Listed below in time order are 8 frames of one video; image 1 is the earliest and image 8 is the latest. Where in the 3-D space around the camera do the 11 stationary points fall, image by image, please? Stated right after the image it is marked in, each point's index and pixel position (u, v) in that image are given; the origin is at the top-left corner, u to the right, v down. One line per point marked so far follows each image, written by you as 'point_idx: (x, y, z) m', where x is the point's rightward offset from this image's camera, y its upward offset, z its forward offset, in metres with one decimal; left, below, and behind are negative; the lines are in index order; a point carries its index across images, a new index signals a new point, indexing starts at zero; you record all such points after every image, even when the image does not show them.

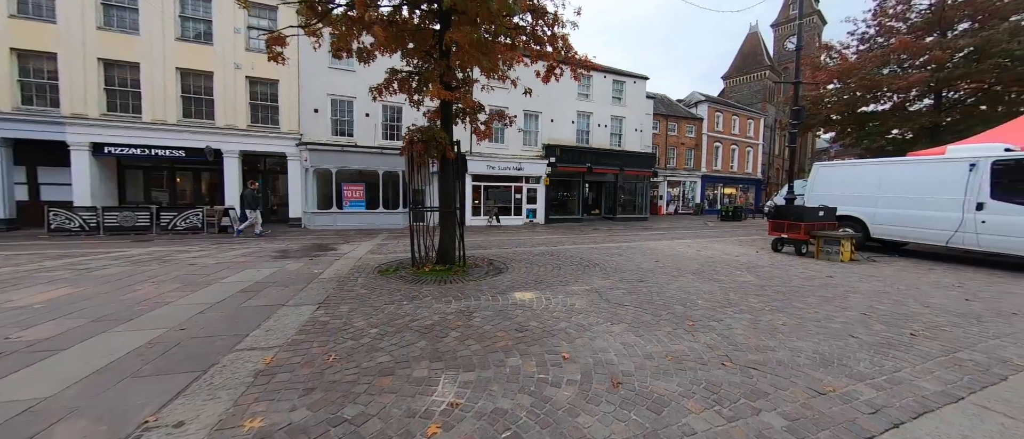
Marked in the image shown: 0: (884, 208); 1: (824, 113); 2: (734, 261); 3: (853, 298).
0: (+9.7, +0.3, +8.5) m
1: (+14.4, +4.9, +14.8) m
2: (+5.5, -1.0, +7.9) m
3: (+5.3, -1.2, +5.1) m
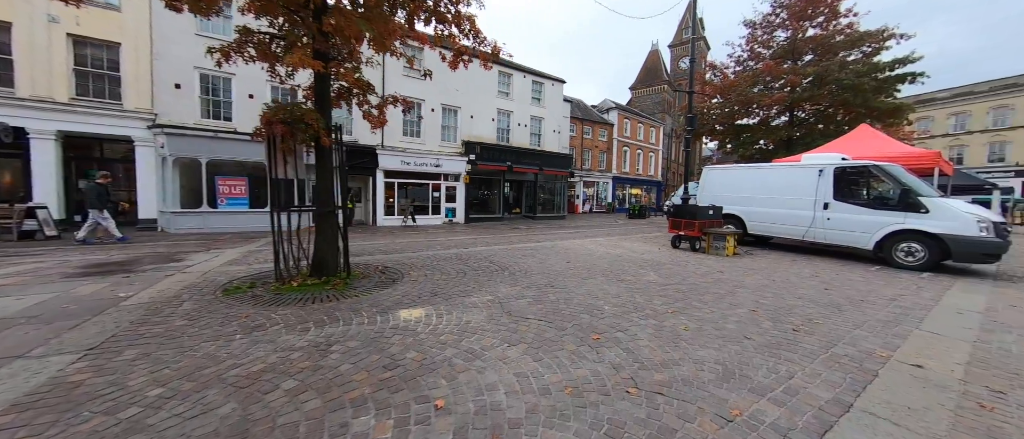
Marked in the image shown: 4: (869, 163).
0: (+7.2, +0.4, +9.5) m
1: (+10.3, +5.0, +16.7) m
2: (+3.2, -1.0, +8.0) m
3: (+3.7, -1.2, +5.2) m
4: (+8.5, +1.3, +7.7) m
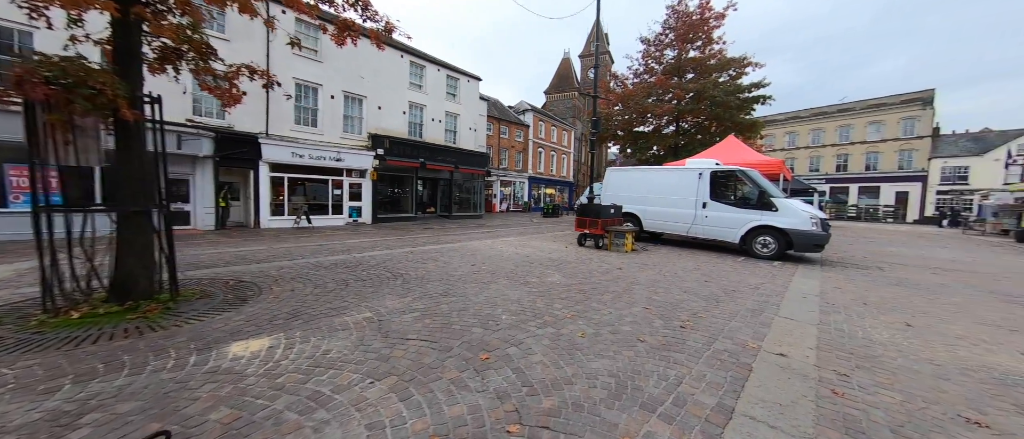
0: (+4.4, +0.4, +10.3) m
1: (+5.6, +5.1, +18.0) m
2: (+0.8, -0.9, +7.8) m
3: (+2.0, -1.1, +5.2) m
4: (+6.1, +1.4, +8.8) m
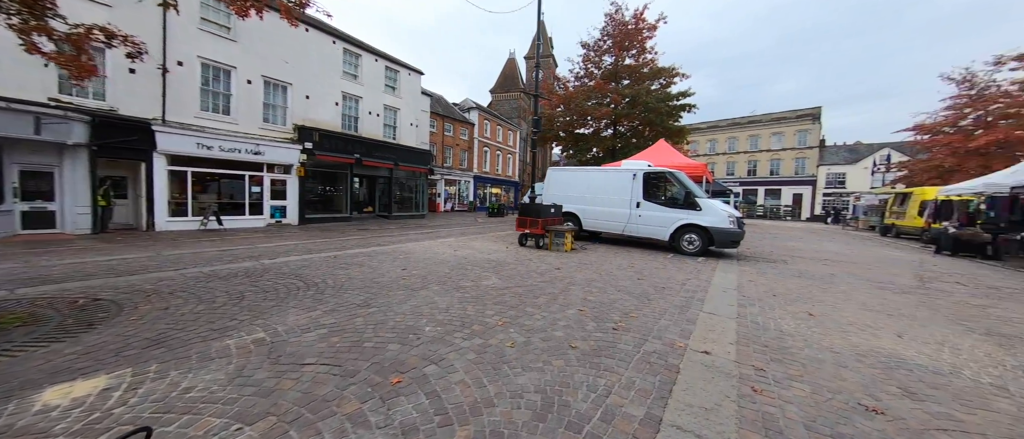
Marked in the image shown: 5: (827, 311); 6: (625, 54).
0: (+2.5, +0.4, +10.4) m
1: (+2.5, +5.1, +18.3) m
2: (-0.6, -0.9, +7.5) m
3: (+1.0, -1.1, +5.1) m
4: (+4.4, +1.4, +9.3) m
5: (+4.3, -1.2, +4.4) m
6: (+6.2, +9.1, +17.7) m
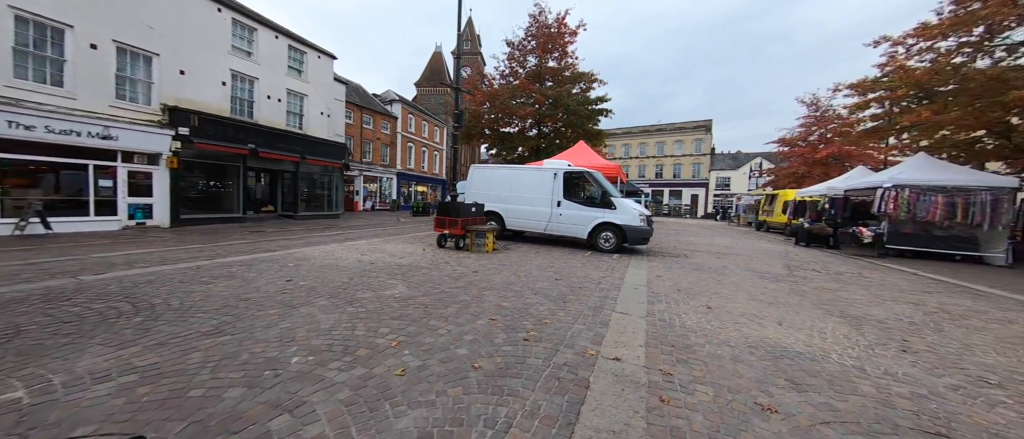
0: (0.0, +0.5, +10.2) m
1: (-1.7, +5.2, +17.8) m
2: (-2.4, -0.9, +6.7) m
3: (-0.3, -1.1, +4.7) m
4: (+2.1, +1.5, +9.5) m
5: (+3.1, -1.2, +4.7) m
6: (+2.0, +9.2, +18.0) m
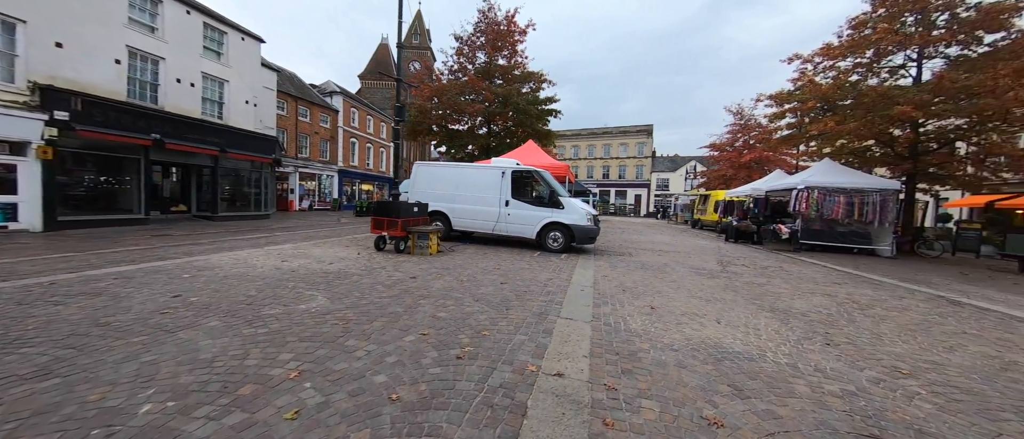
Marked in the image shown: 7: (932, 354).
0: (-1.6, +0.5, +9.7) m
1: (-4.3, +5.1, +17.0) m
2: (-3.5, -0.9, +5.9) m
3: (-1.2, -1.1, +4.2) m
4: (+0.6, +1.5, +9.3) m
5: (+2.2, -1.2, +4.7) m
6: (-0.7, +9.2, +17.7) m
7: (+4.3, -1.4, +3.3) m
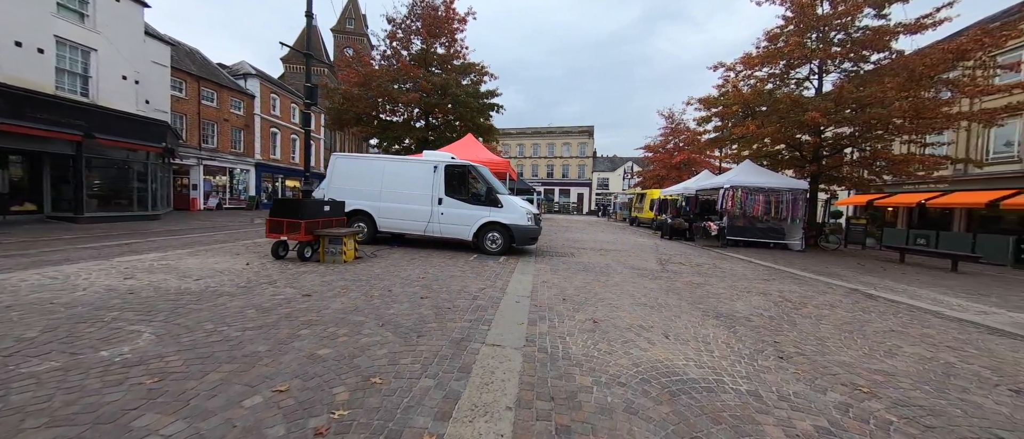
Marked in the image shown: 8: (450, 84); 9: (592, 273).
0: (-3.3, +0.4, +8.5) m
1: (-7.3, +5.1, +15.2) m
2: (-4.6, -1.0, +4.4) m
3: (-2.0, -1.2, +3.1) m
4: (-1.1, +1.5, +8.4) m
5: (+1.2, -1.2, +4.1) m
6: (-3.8, +9.2, +16.5) m
7: (+3.5, -1.4, +3.1) m
8: (-2.8, +6.5, +15.3) m
9: (+1.6, -1.1, +6.6) m
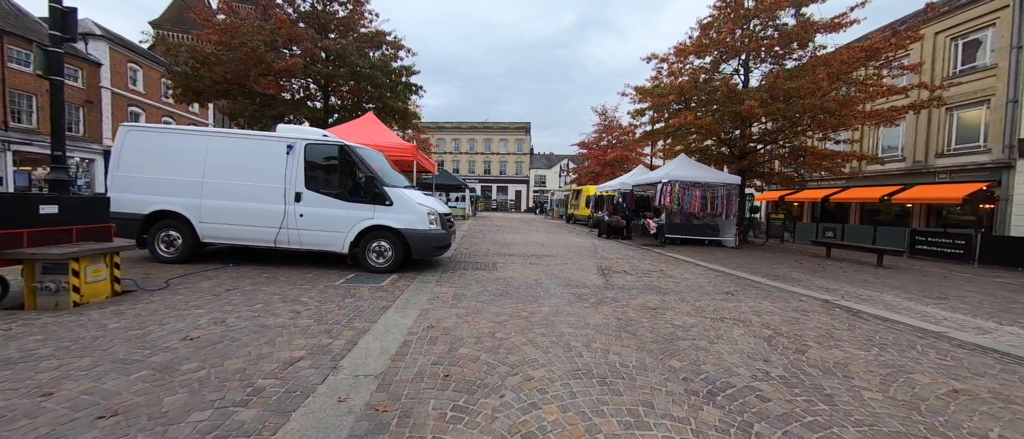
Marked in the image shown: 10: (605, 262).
0: (-5.2, +0.4, +5.5) m
1: (-10.4, +5.0, +11.4) m
2: (-5.7, -1.1, +1.3) m
3: (-2.9, -1.3, +0.5) m
4: (-3.1, +1.4, +5.9) m
5: (+0.1, -1.2, +2.1) m
6: (-7.3, +9.1, +13.2) m
7: (+2.5, -1.4, +1.5) m
8: (-6.1, +6.4, +12.3) m
9: (0.0, -1.1, +4.6) m
10: (+2.2, -1.0, +7.7) m
